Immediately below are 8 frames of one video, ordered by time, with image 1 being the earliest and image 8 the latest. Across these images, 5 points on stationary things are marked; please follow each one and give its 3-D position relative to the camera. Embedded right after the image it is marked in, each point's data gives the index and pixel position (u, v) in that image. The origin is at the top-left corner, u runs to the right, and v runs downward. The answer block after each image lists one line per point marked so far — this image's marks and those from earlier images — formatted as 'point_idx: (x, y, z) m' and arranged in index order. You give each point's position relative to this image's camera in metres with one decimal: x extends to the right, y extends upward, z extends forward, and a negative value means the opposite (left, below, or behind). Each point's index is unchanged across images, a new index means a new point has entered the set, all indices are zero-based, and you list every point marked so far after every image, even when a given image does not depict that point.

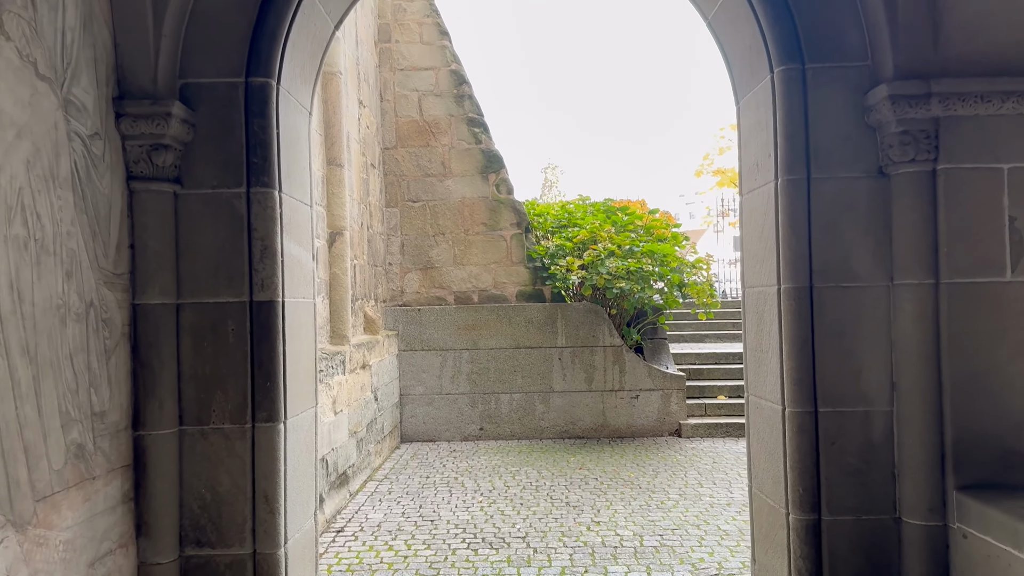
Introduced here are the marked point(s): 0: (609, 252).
0: (+0.9, +0.3, +7.3) m
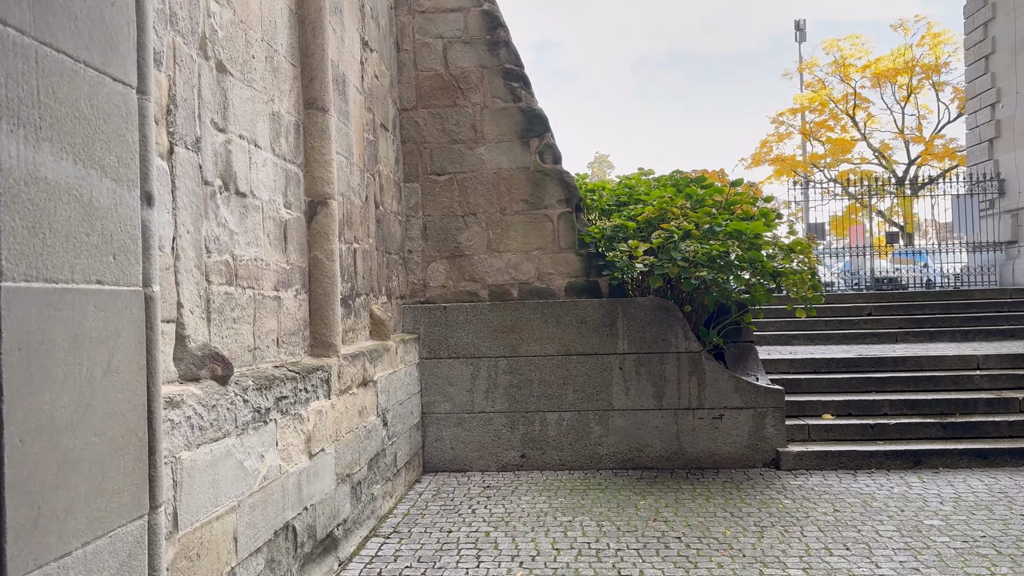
0: (+1.2, +0.4, +5.7) m
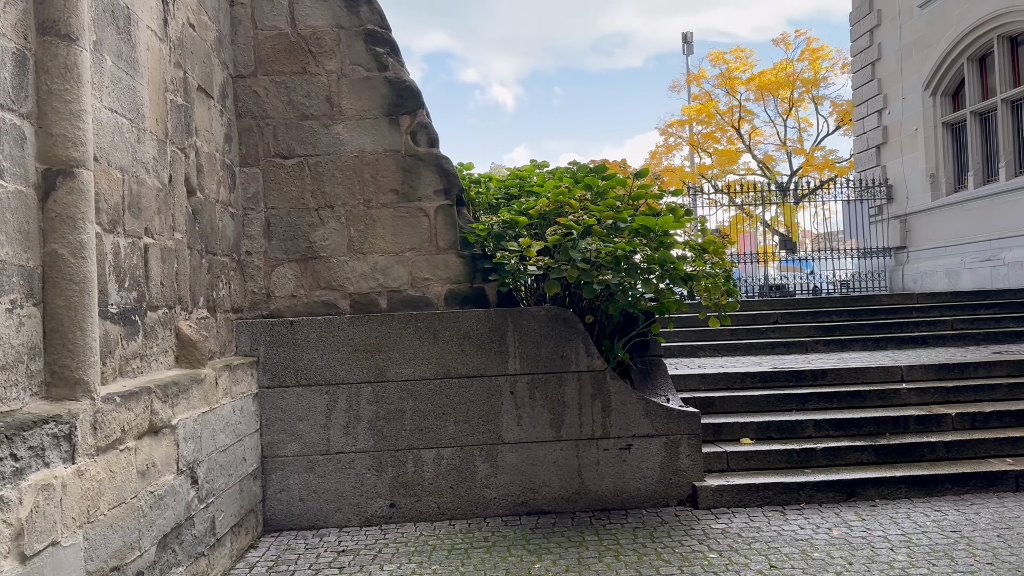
0: (+0.4, +0.3, +4.7) m
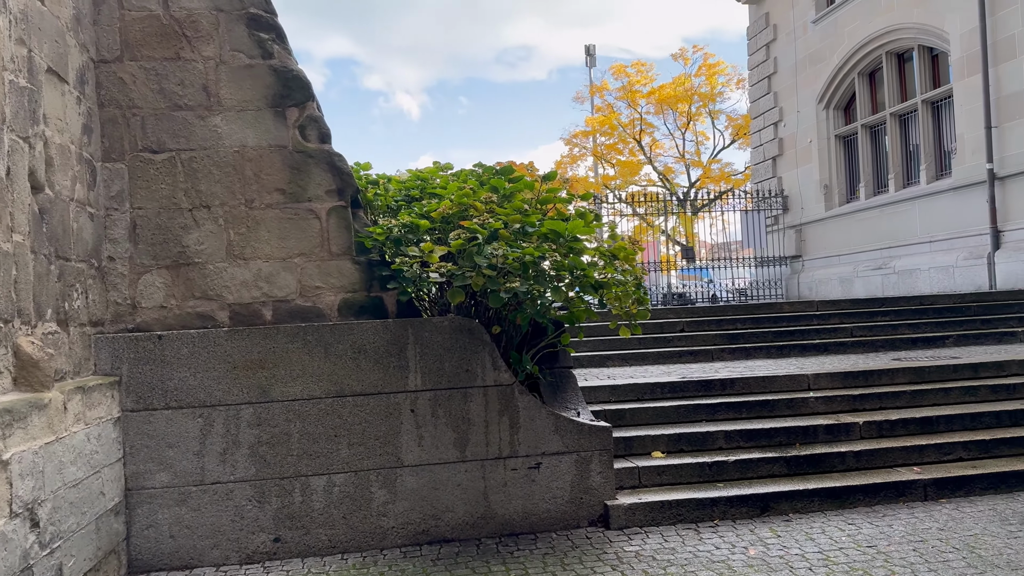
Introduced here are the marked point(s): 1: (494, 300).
0: (-0.1, +0.3, +4.4) m
1: (-0.1, -0.1, +4.1) m
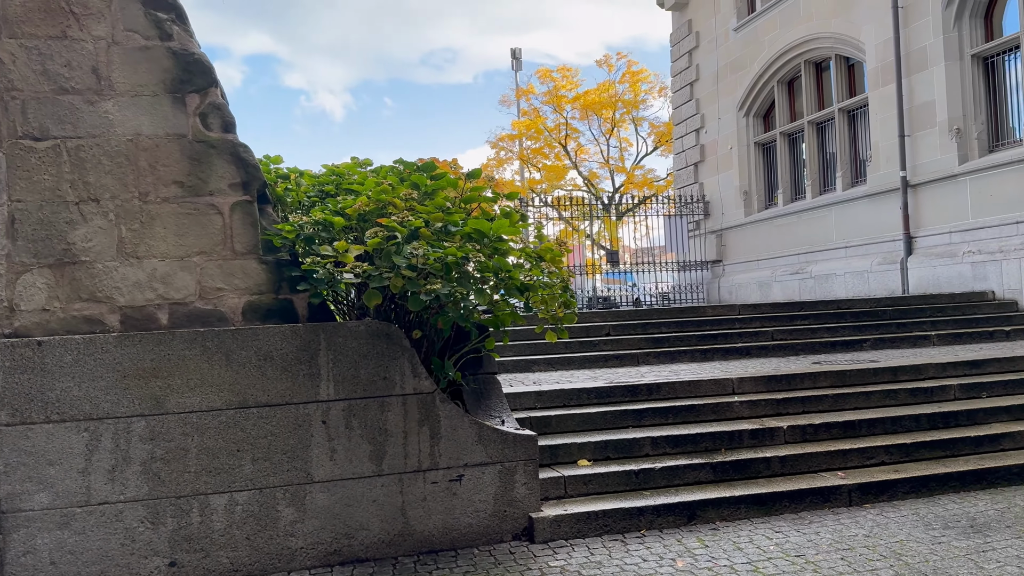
0: (-0.5, +0.3, +4.1) m
1: (-0.5, -0.1, +3.9) m
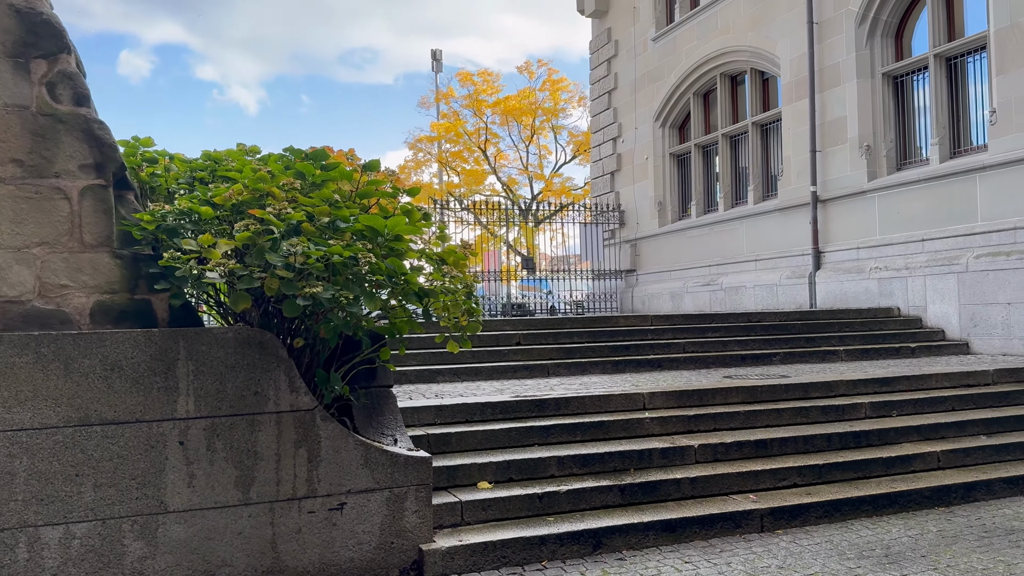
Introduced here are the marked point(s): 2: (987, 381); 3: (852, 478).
0: (-1.0, +0.3, +3.6) m
1: (-0.9, -0.1, +3.4) m
2: (+3.6, -0.7, +6.1) m
3: (+2.0, -1.1, +4.7) m
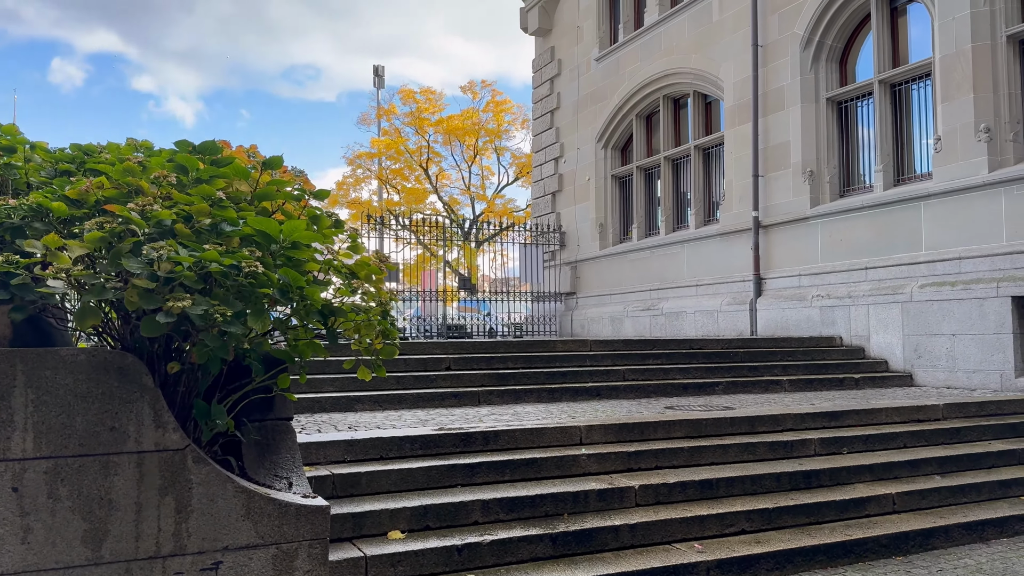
0: (-1.3, +0.2, +3.1) m
1: (-1.2, -0.1, +2.8) m
2: (+3.1, -0.9, +5.8) m
3: (+1.6, -1.3, +4.3) m
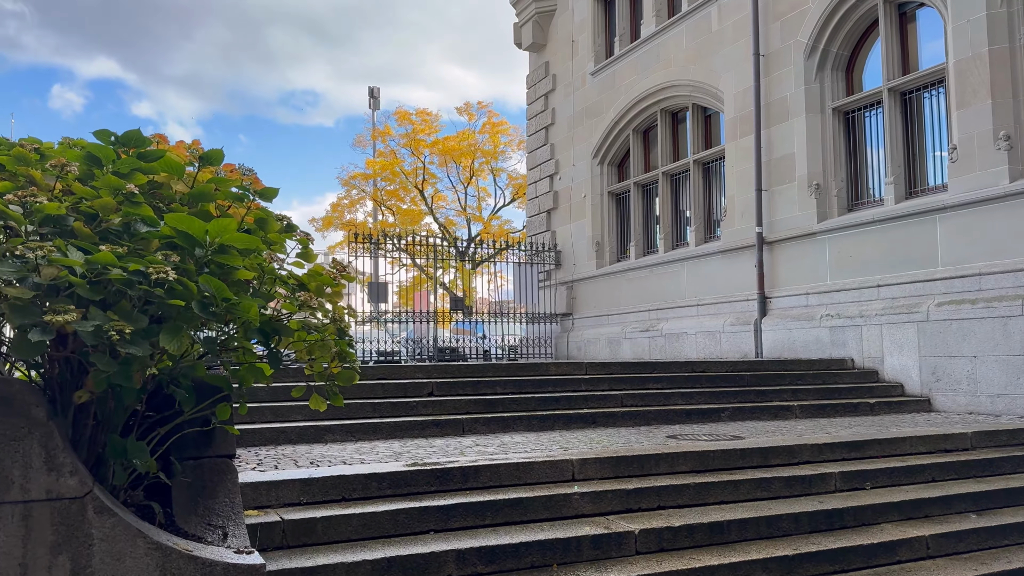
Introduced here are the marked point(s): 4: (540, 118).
0: (-1.4, +0.2, +2.6) m
1: (-1.3, -0.2, +2.3) m
2: (+3.0, -1.0, +5.3) m
3: (+1.5, -1.3, +3.7) m
4: (+0.5, +3.3, +15.7) m
